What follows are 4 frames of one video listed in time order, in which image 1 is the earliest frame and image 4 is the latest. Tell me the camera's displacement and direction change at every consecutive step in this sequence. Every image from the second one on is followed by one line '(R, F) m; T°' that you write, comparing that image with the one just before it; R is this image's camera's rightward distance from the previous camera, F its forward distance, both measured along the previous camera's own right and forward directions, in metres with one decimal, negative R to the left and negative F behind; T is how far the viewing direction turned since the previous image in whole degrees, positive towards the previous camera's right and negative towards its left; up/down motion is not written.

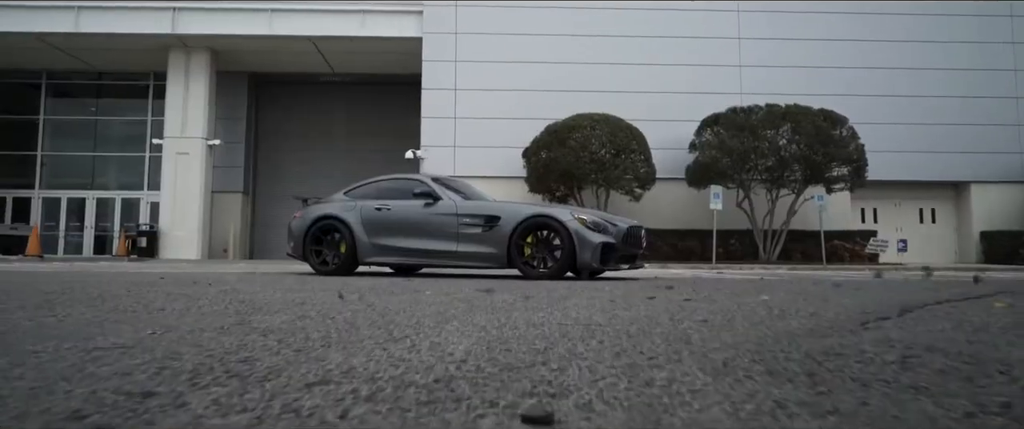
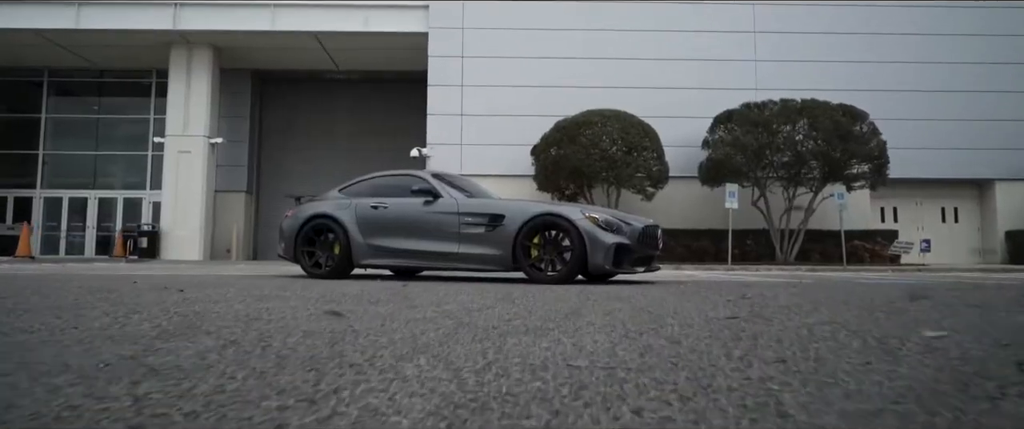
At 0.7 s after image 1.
(0.0, +0.7) m; -1°
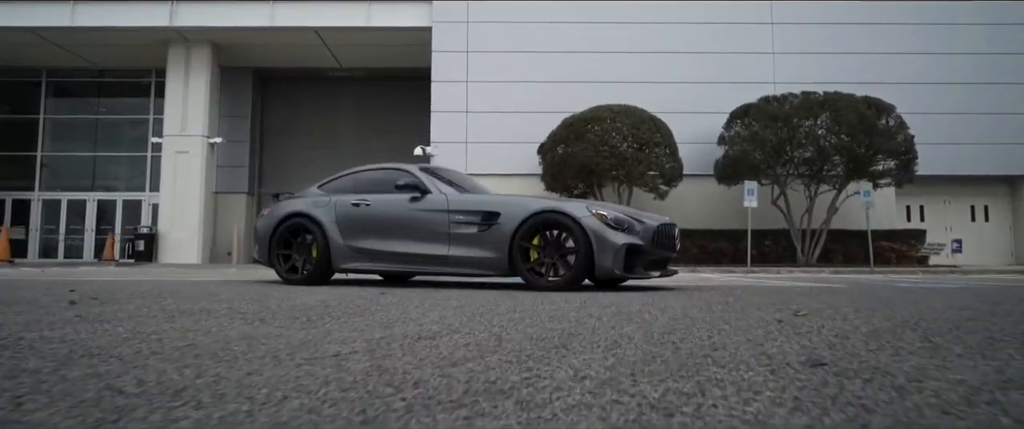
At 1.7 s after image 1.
(+0.1, +1.1) m; -1°
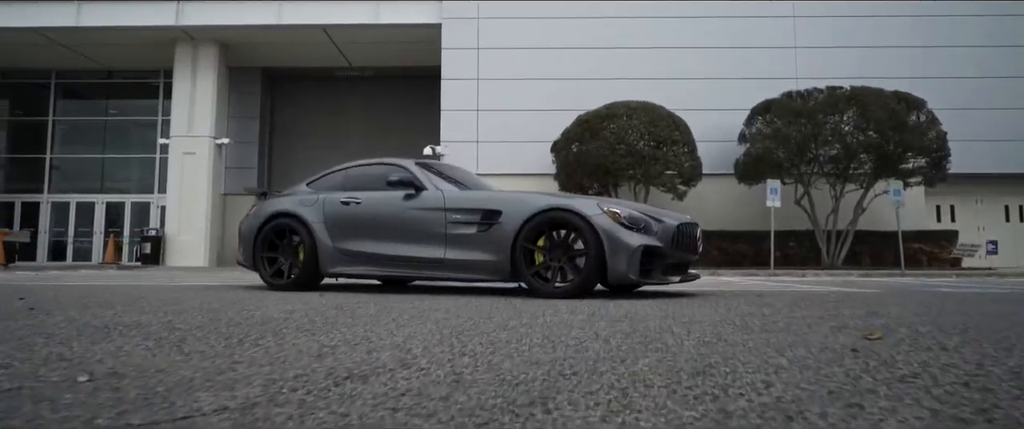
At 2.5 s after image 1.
(+0.1, +0.8) m; -1°
